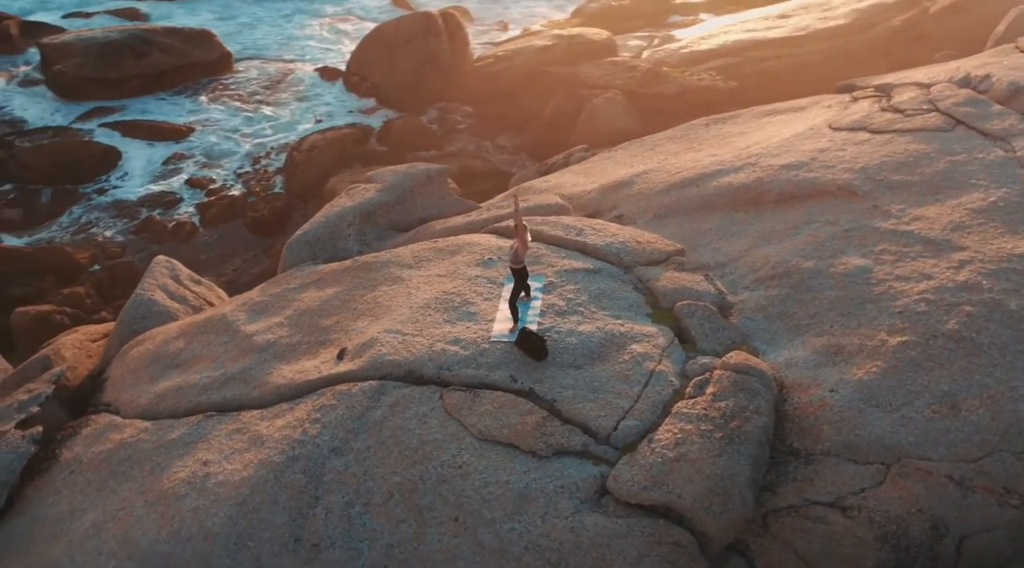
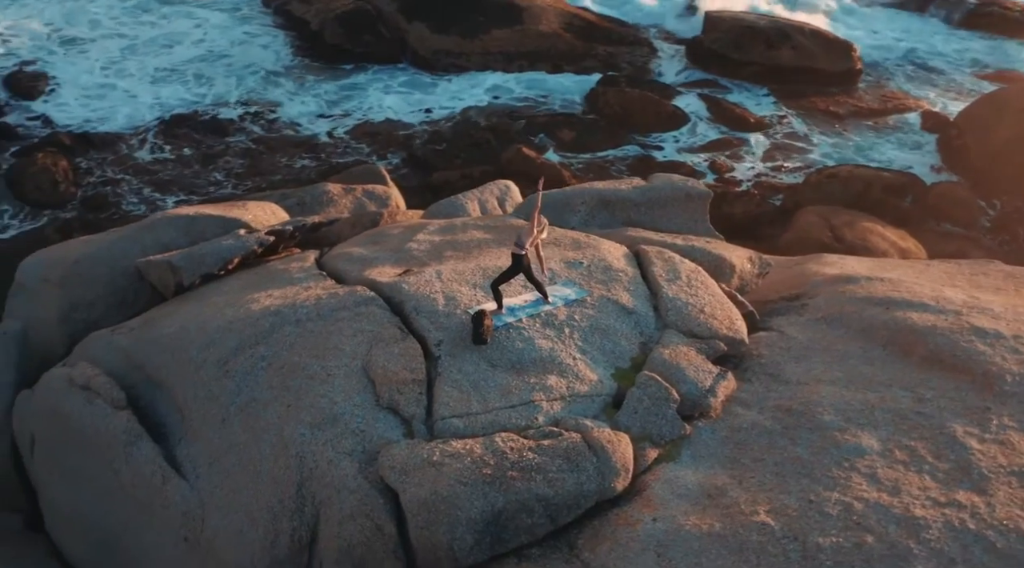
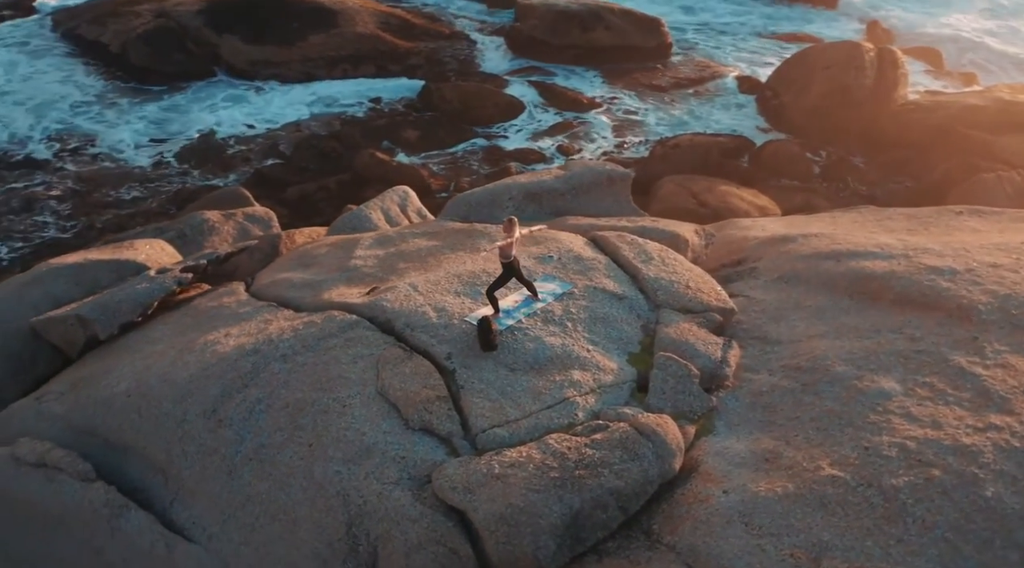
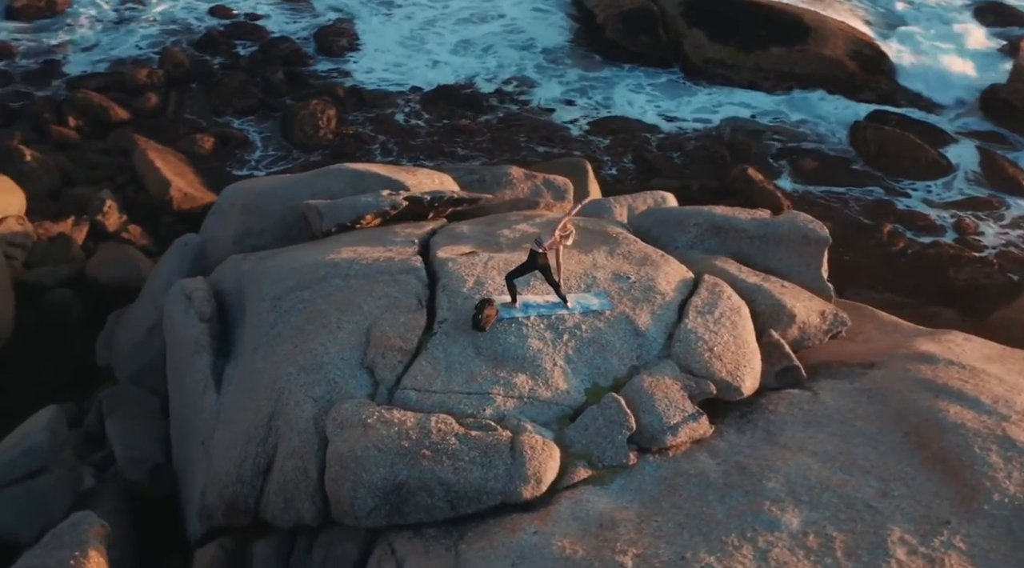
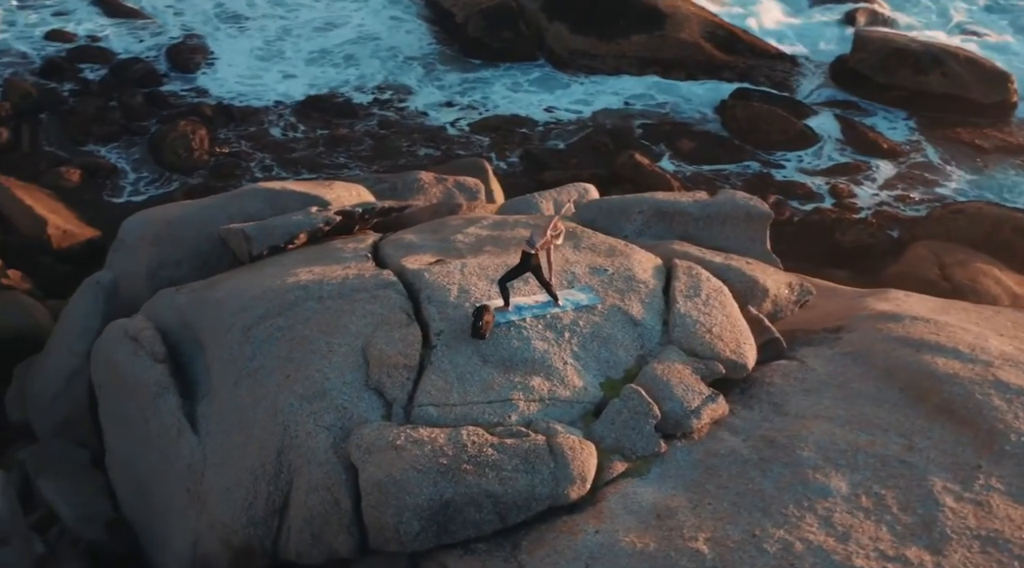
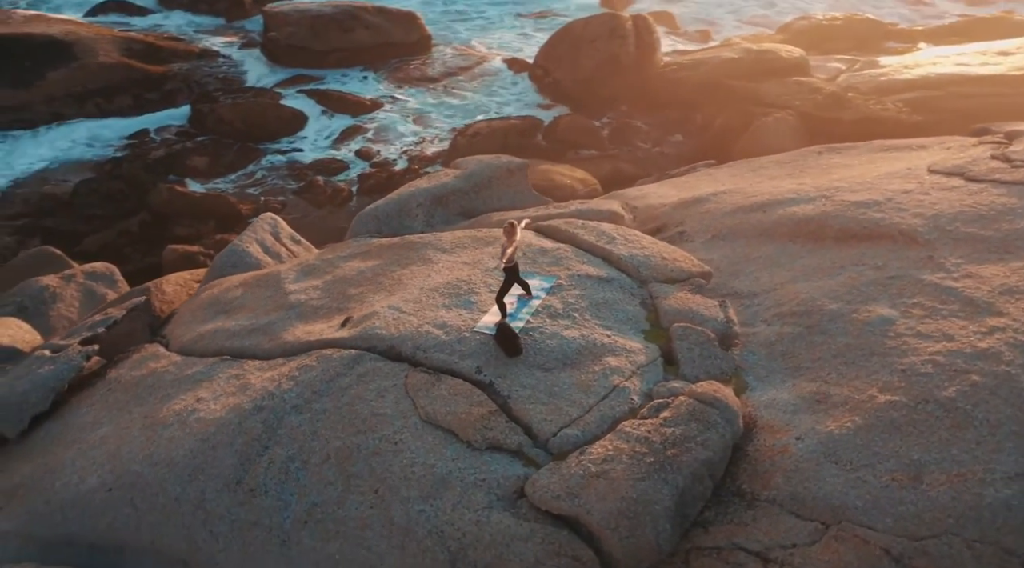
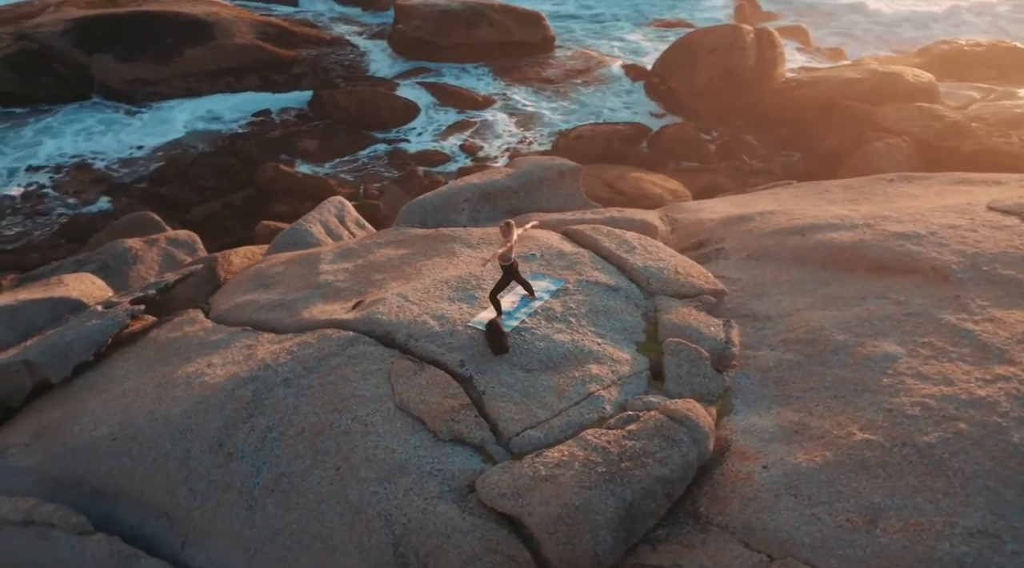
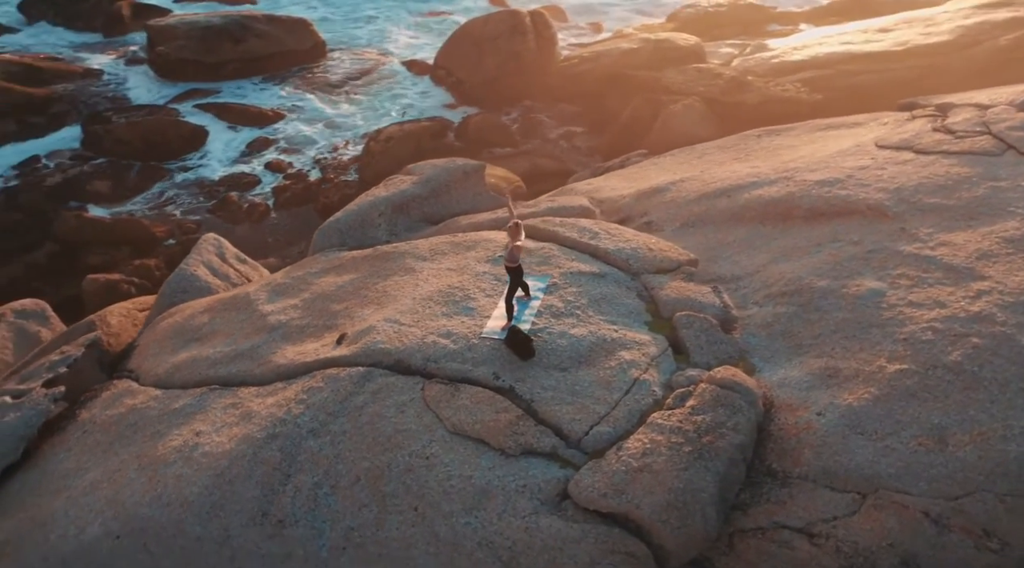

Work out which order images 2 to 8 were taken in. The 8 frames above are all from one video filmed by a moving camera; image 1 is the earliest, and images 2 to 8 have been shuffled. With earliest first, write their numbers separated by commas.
8, 6, 7, 3, 2, 5, 4
